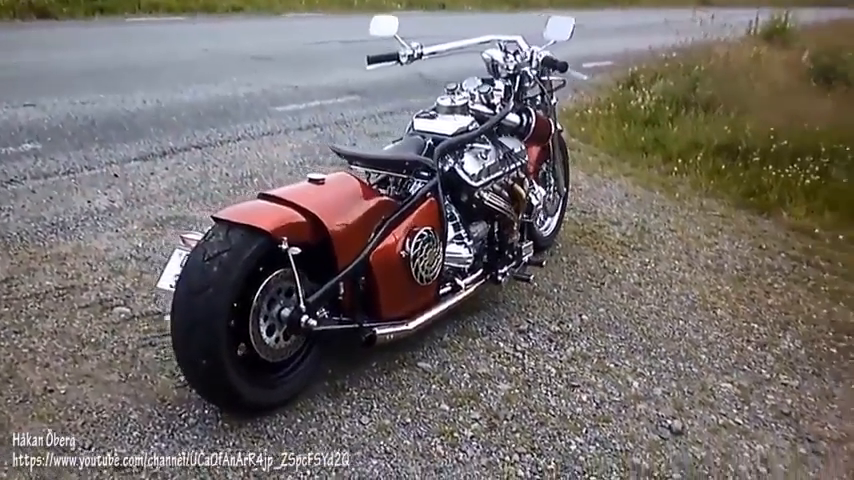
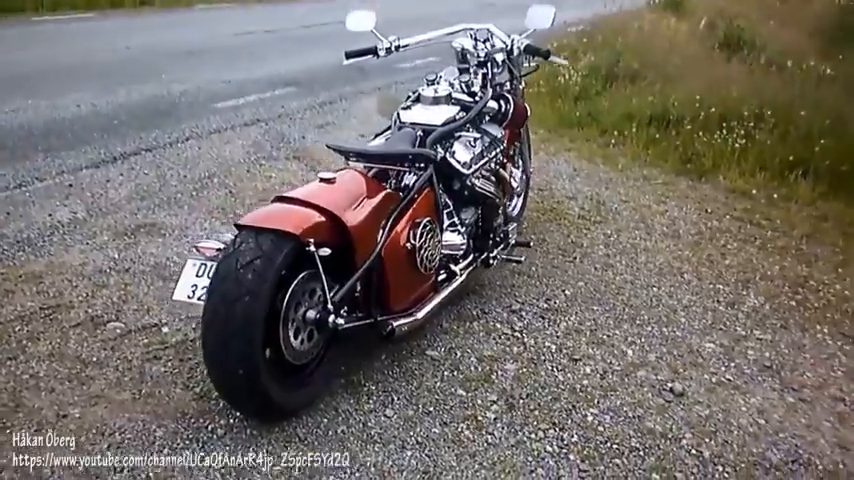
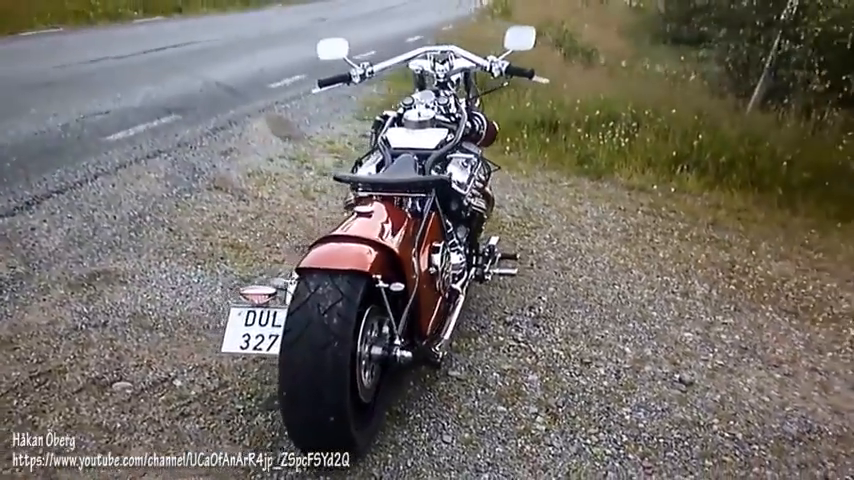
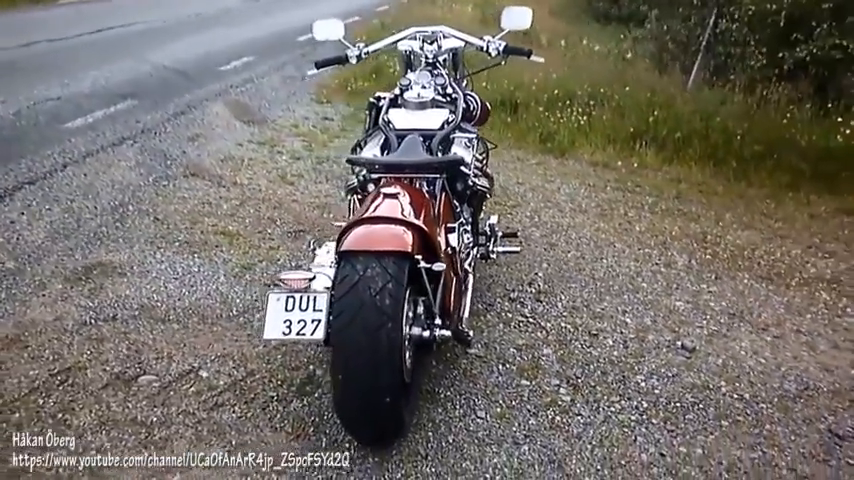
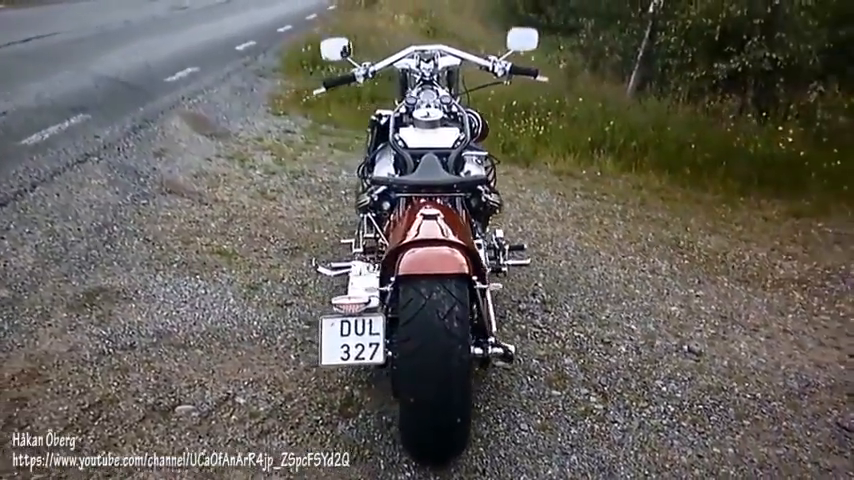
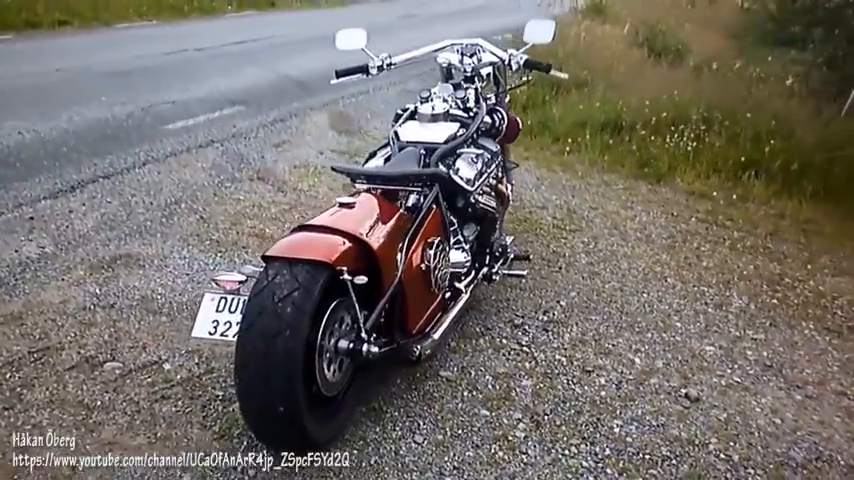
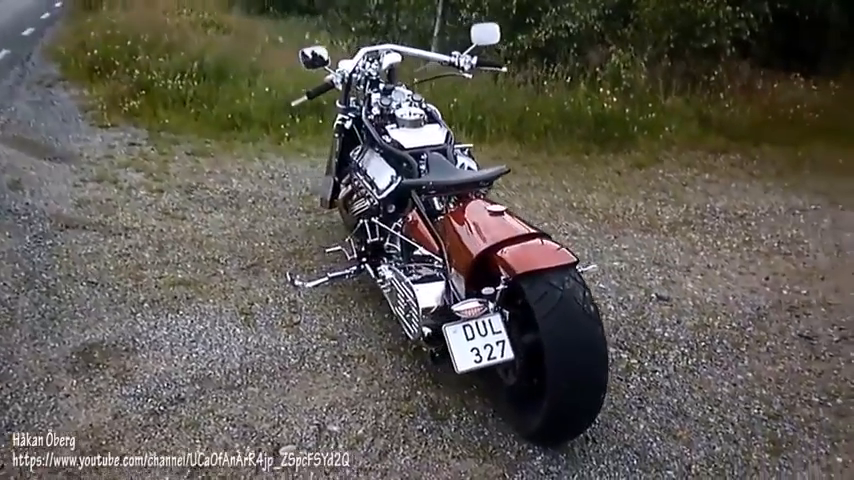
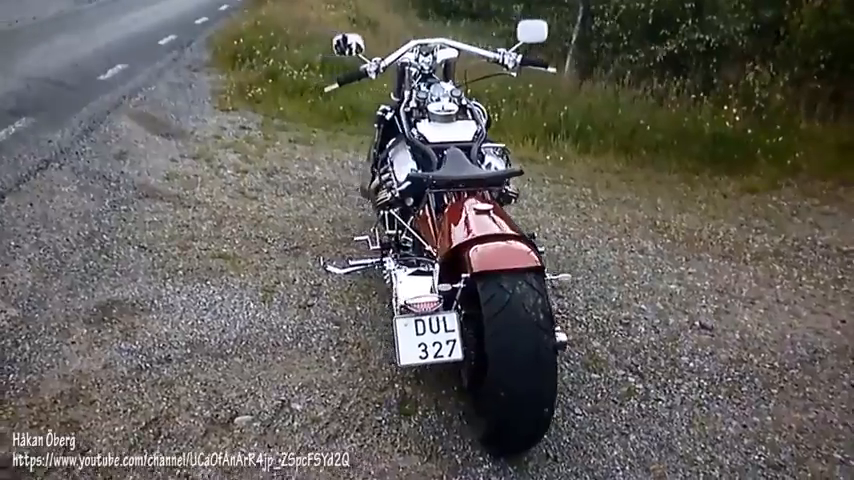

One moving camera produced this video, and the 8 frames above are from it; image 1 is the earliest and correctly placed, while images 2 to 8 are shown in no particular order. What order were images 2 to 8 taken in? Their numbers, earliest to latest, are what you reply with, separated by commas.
2, 6, 3, 4, 5, 8, 7
